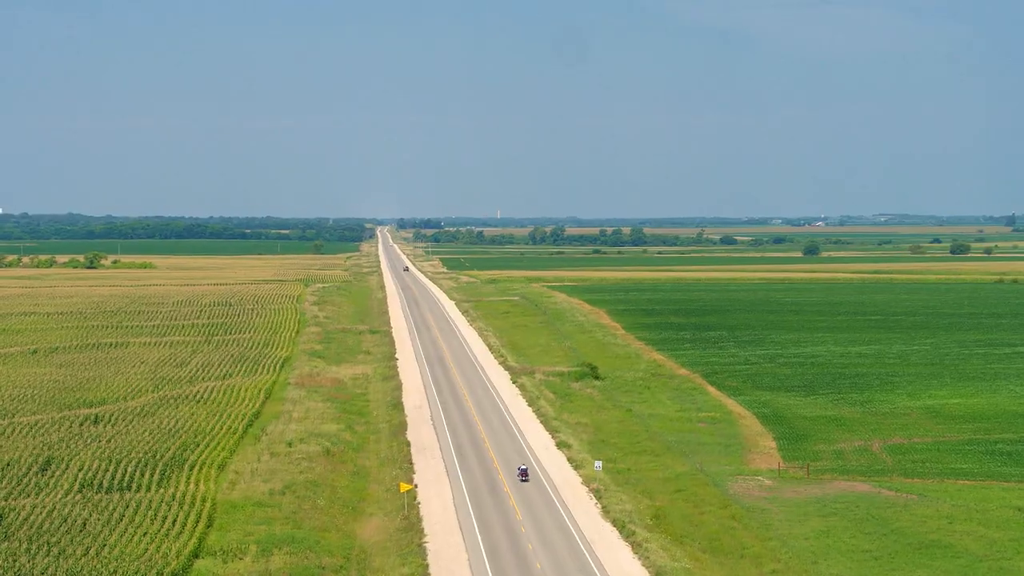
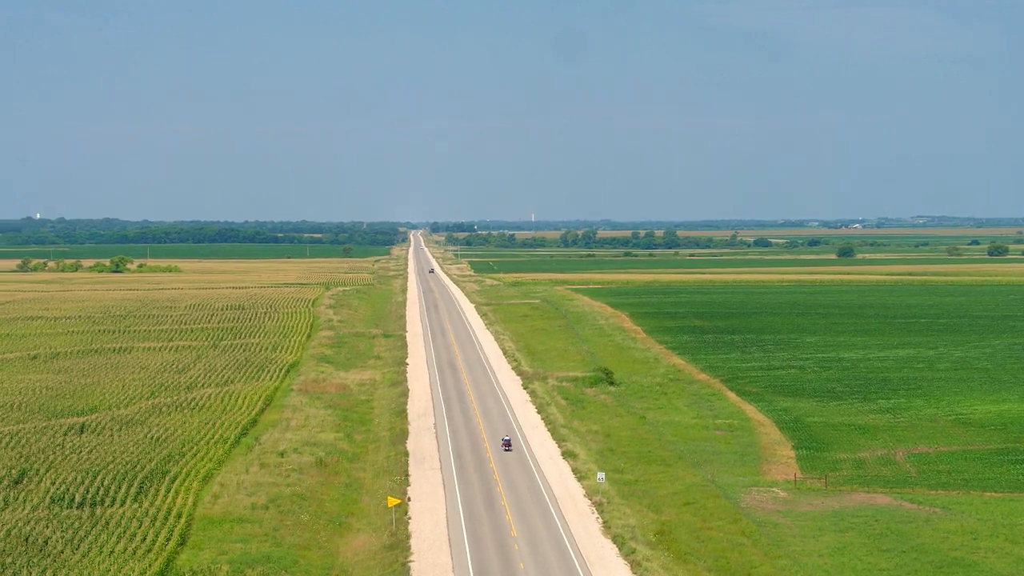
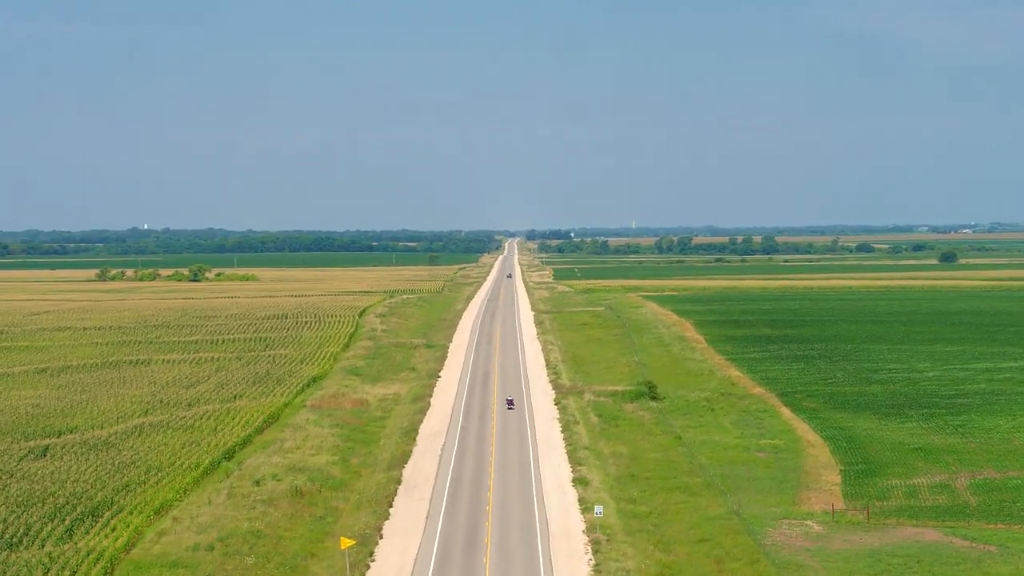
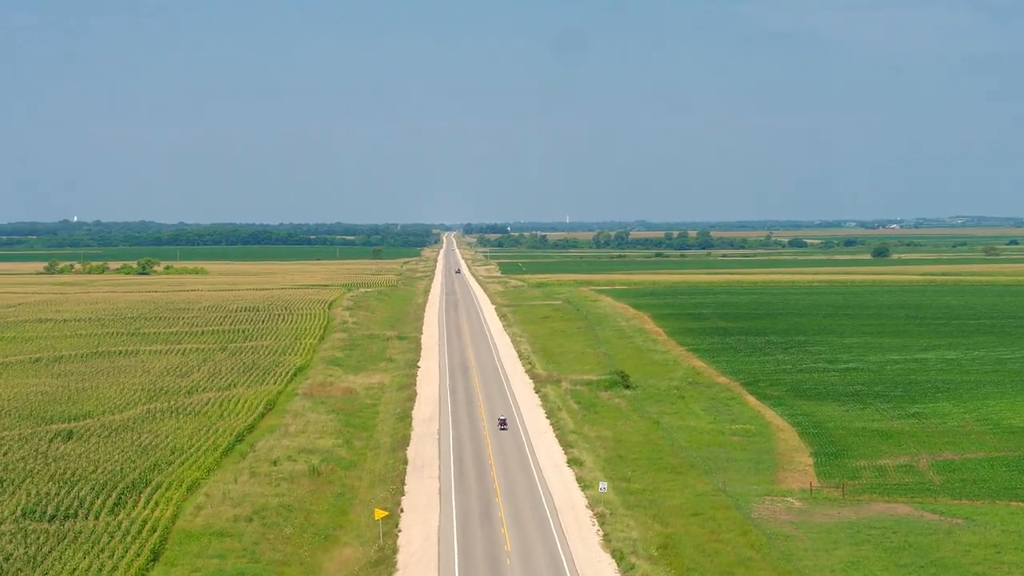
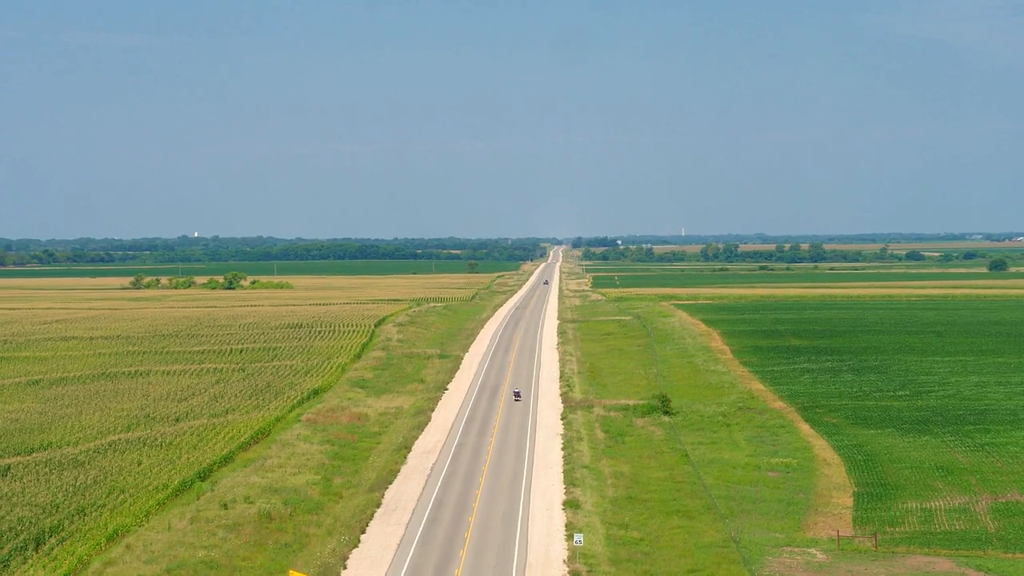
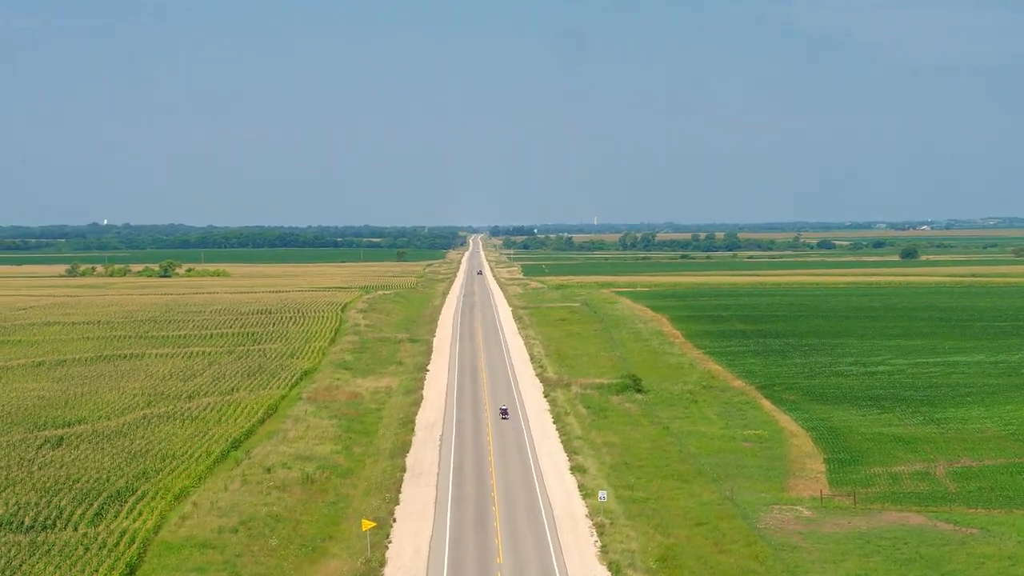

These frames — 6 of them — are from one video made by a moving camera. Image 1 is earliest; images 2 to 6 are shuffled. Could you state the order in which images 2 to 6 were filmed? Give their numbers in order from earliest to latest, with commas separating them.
2, 4, 6, 3, 5
